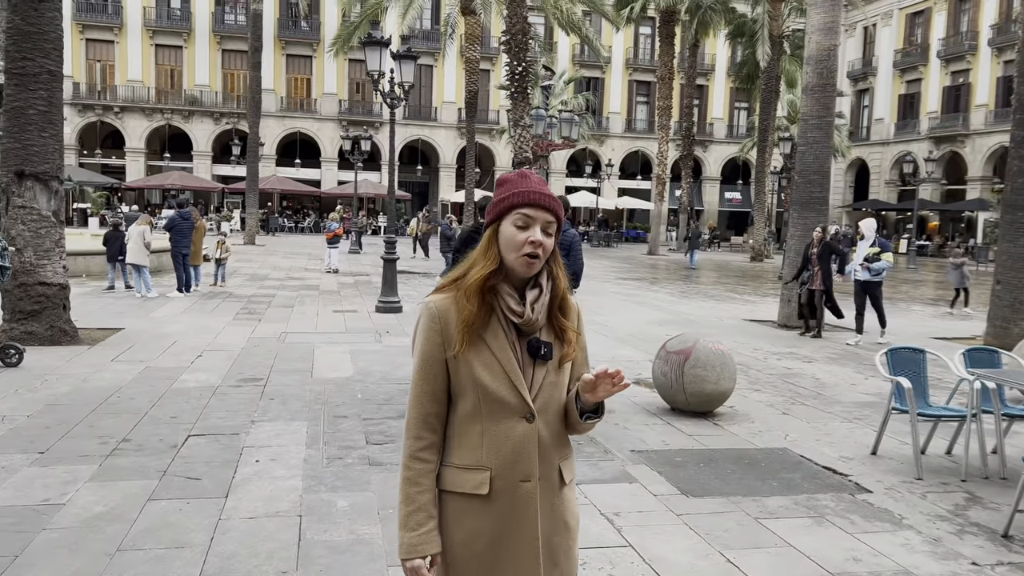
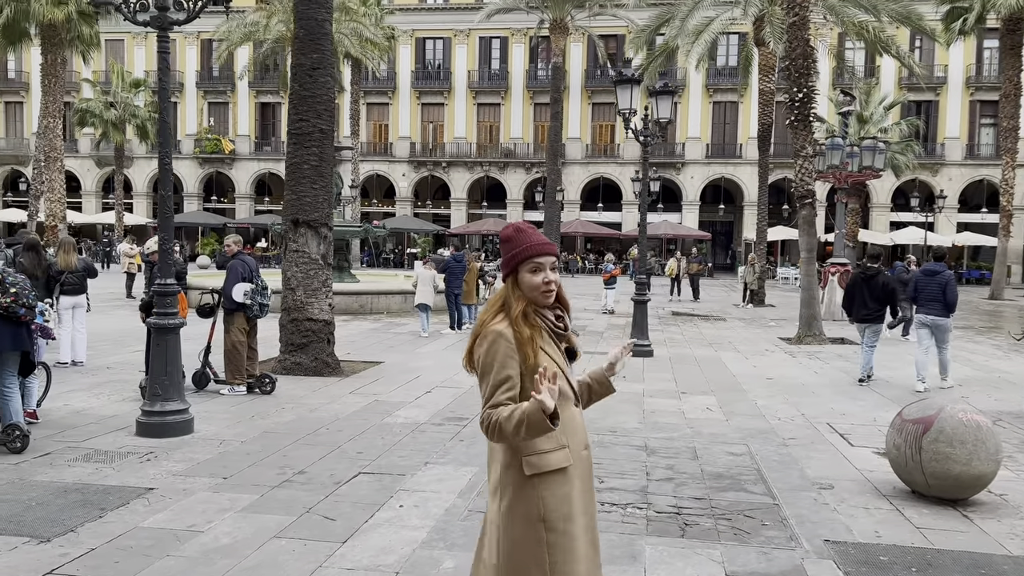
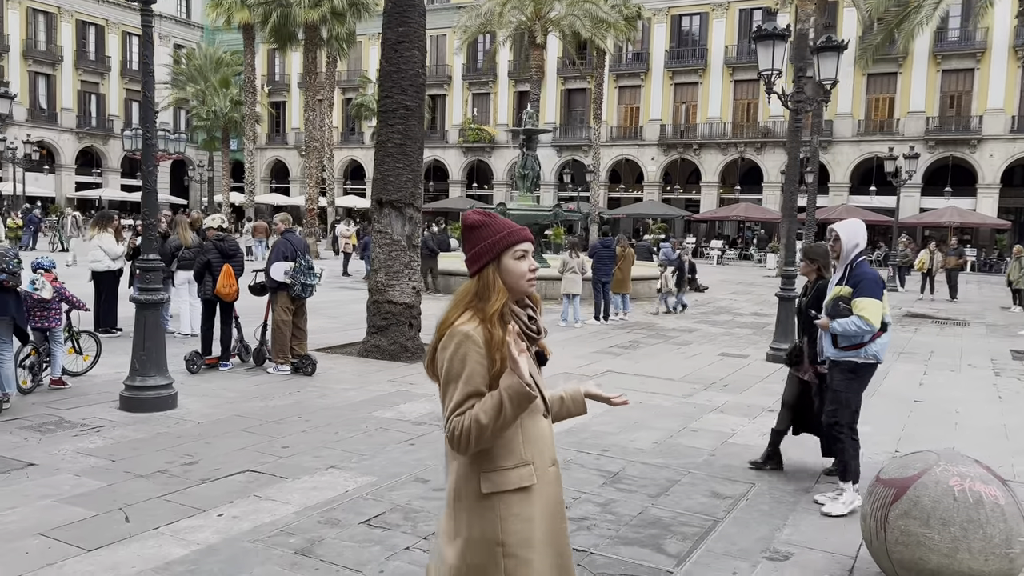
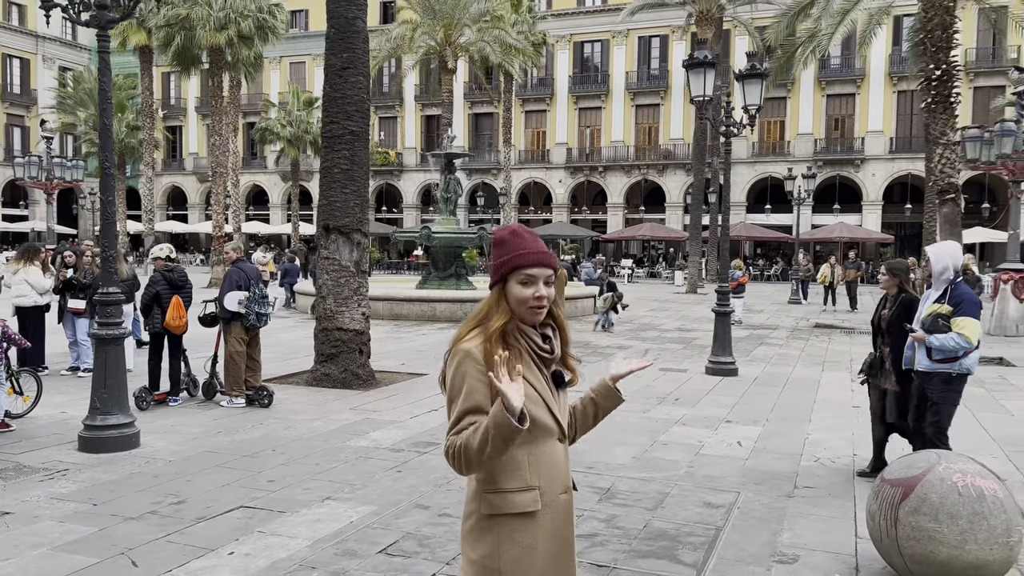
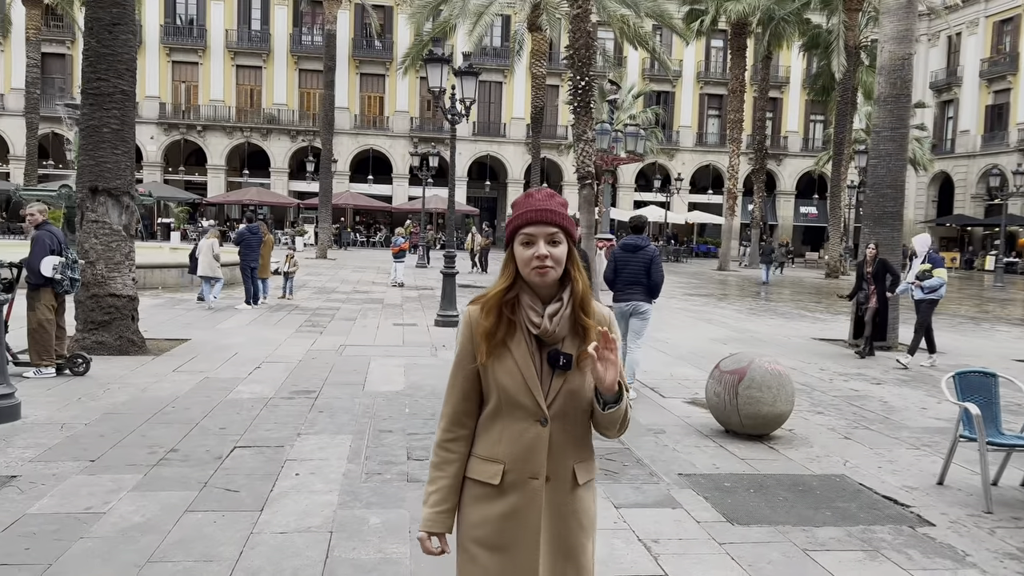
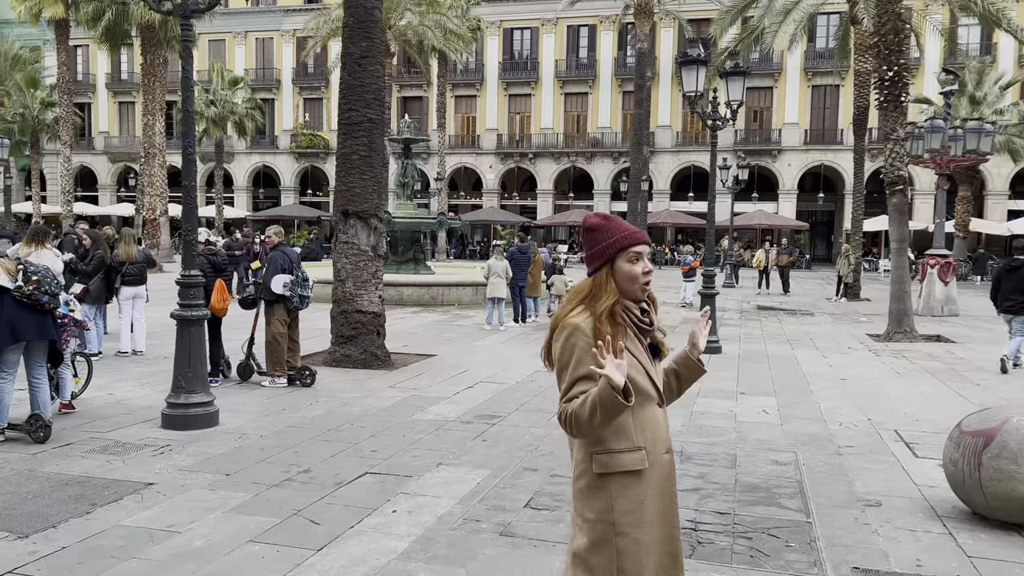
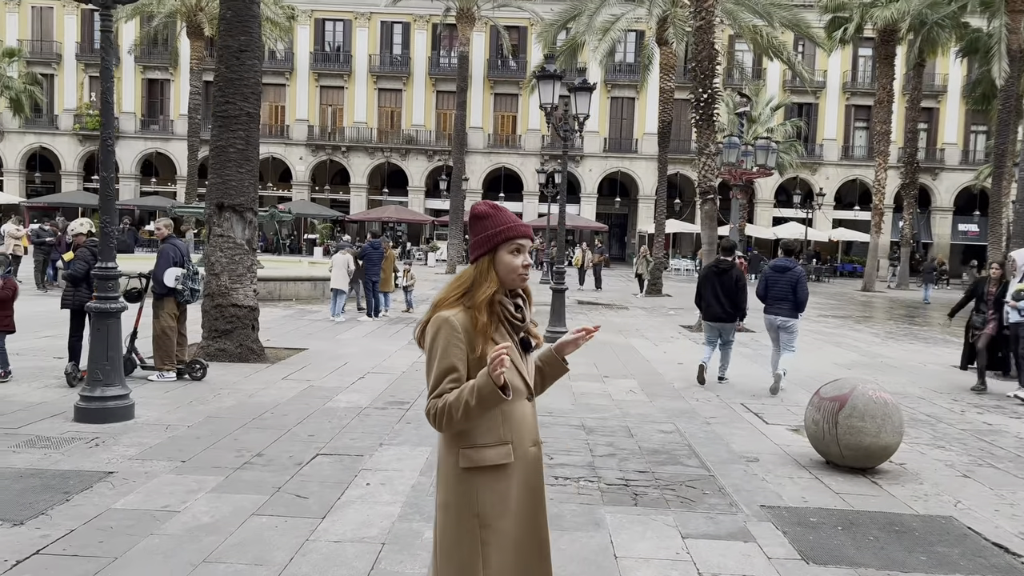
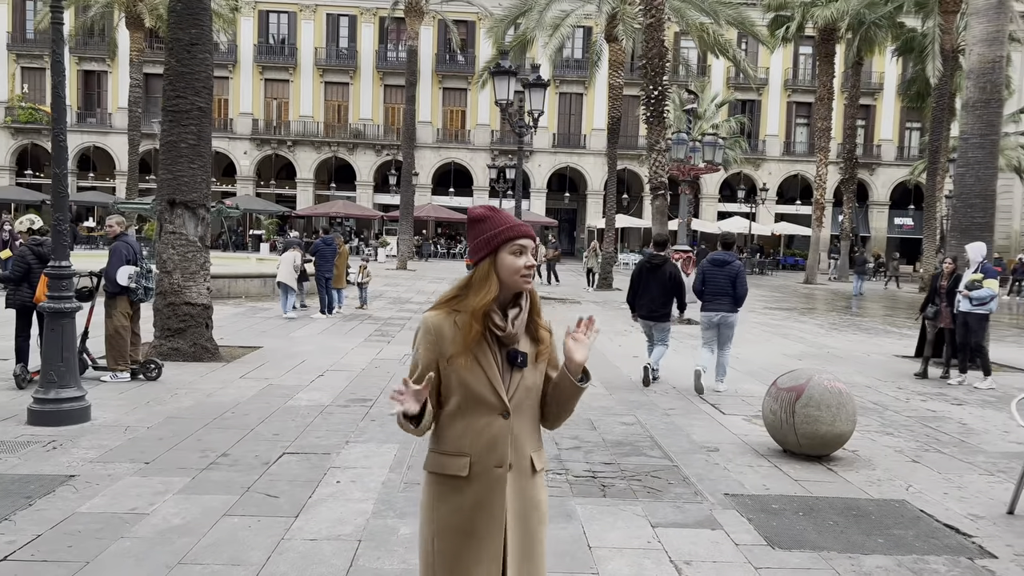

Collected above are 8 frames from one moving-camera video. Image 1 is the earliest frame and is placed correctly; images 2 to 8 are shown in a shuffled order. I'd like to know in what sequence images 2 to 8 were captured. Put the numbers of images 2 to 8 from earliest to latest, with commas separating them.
5, 8, 7, 2, 6, 4, 3
